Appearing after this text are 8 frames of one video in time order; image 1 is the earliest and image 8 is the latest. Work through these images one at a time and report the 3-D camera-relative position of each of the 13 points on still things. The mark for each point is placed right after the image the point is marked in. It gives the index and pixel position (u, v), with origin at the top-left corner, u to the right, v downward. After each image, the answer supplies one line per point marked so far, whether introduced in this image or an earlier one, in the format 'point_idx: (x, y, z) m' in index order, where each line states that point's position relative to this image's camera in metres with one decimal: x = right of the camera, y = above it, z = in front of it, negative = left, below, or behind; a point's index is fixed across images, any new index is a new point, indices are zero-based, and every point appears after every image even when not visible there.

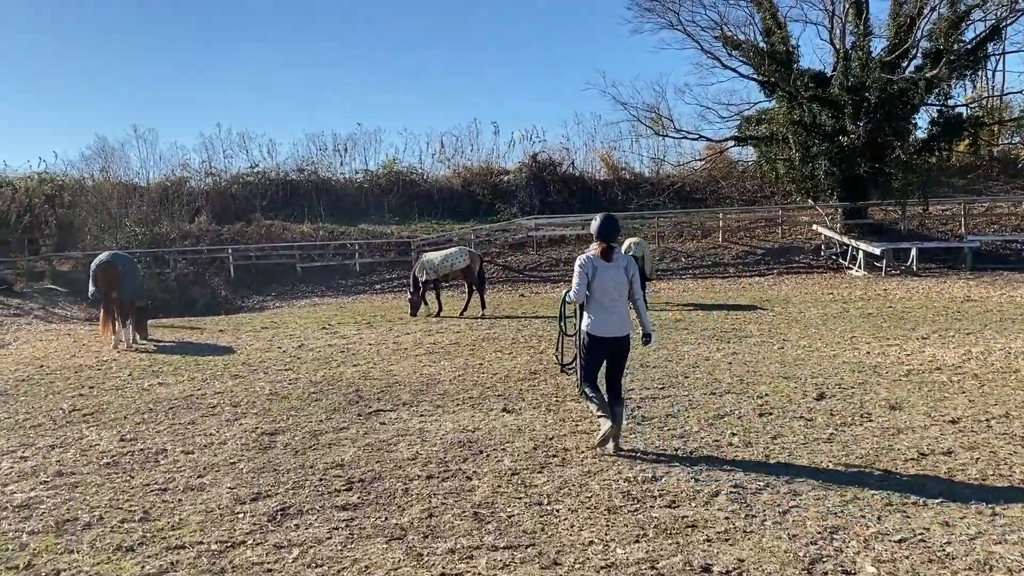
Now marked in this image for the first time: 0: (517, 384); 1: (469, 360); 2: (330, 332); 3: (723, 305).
0: (0.0, -0.7, +6.0) m
1: (-0.4, -0.6, +7.4) m
2: (-2.3, -0.5, +10.8) m
3: (+3.1, -0.2, +12.4) m
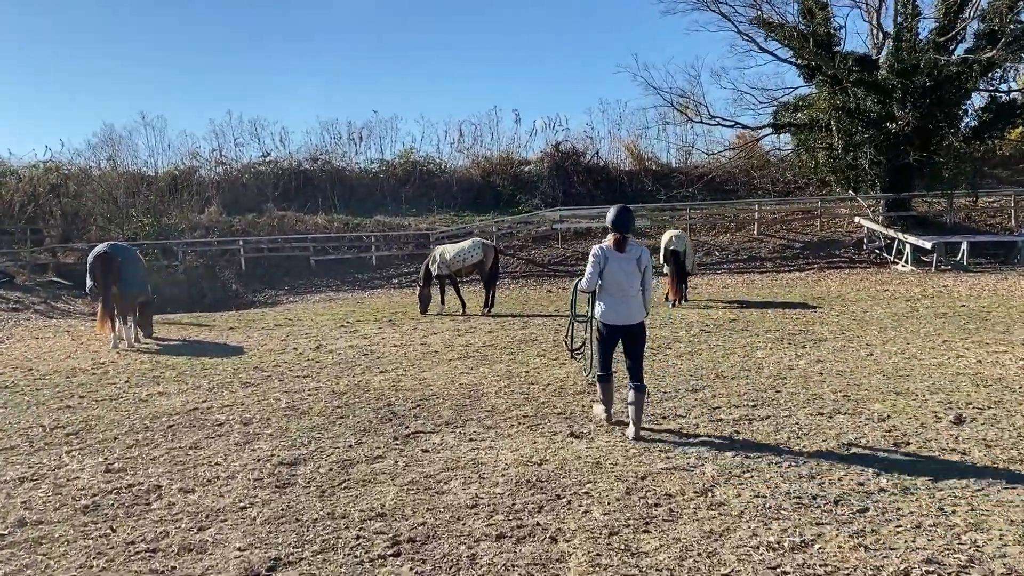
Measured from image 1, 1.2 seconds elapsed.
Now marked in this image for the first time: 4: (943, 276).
0: (+0.4, -0.6, +5.1) m
1: (0.0, -0.6, +6.5) m
2: (-1.9, -0.5, +9.9) m
3: (+3.5, -0.2, +11.5) m
4: (+7.0, +0.2, +14.2) m
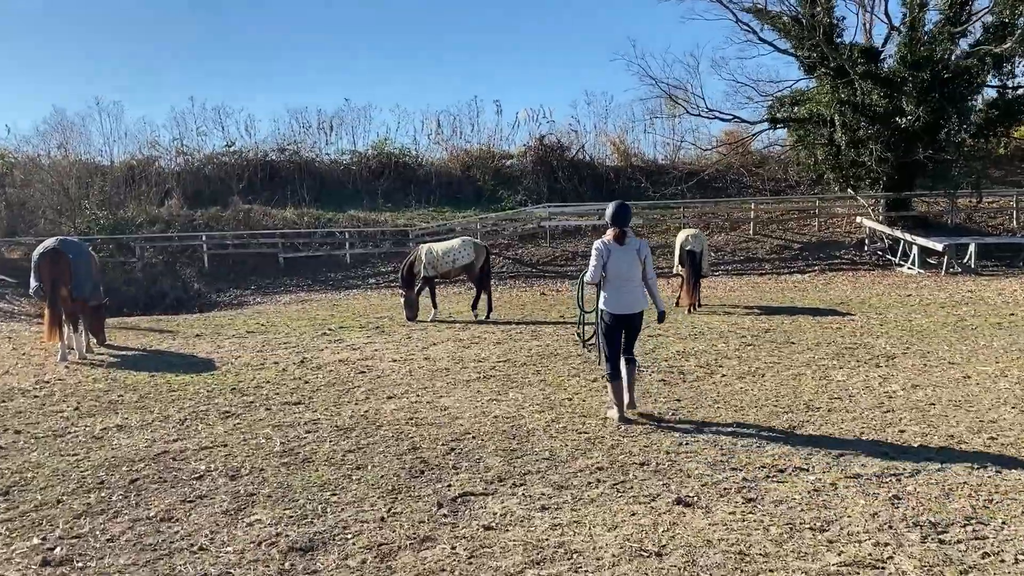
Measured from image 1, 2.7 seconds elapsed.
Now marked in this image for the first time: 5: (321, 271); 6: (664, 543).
0: (+0.6, -0.7, +4.0) m
1: (+0.2, -0.6, +5.4) m
2: (-1.8, -0.5, +8.8) m
3: (+3.5, -0.2, +10.6) m
4: (+6.8, +0.1, +13.5) m
5: (-3.7, +0.3, +16.7) m
6: (+0.5, -0.8, +2.7) m
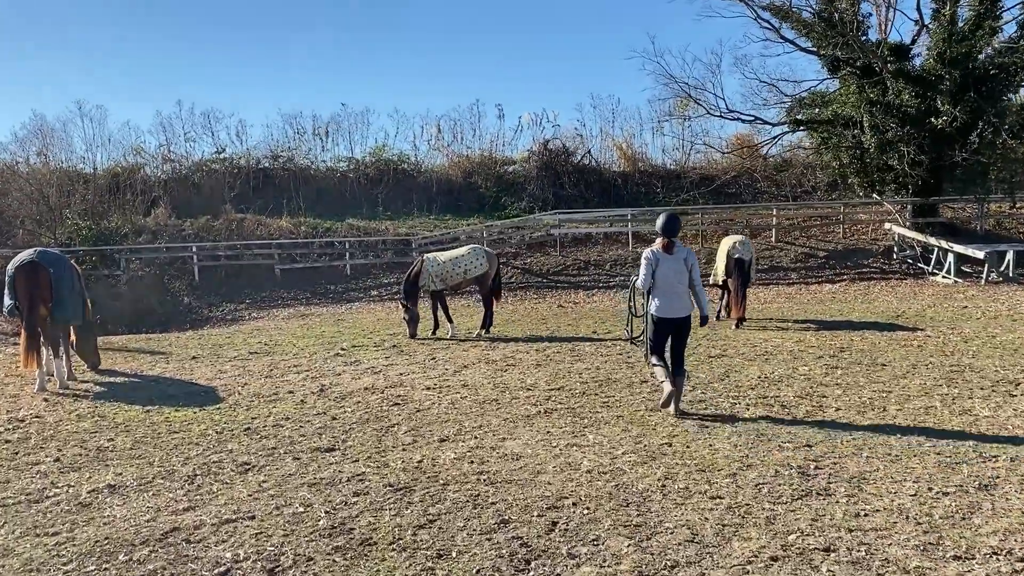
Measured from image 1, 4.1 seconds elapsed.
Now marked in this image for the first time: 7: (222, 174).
0: (+1.1, -0.8, +3.1) m
1: (+0.6, -0.7, +4.5) m
2: (-1.5, -0.7, +7.8) m
3: (+3.8, -0.4, +9.7) m
4: (+7.1, 0.0, +12.7) m
5: (-3.5, +0.1, +15.7) m
6: (+0.9, -0.9, +1.8) m
7: (-6.3, +2.5, +19.1) m
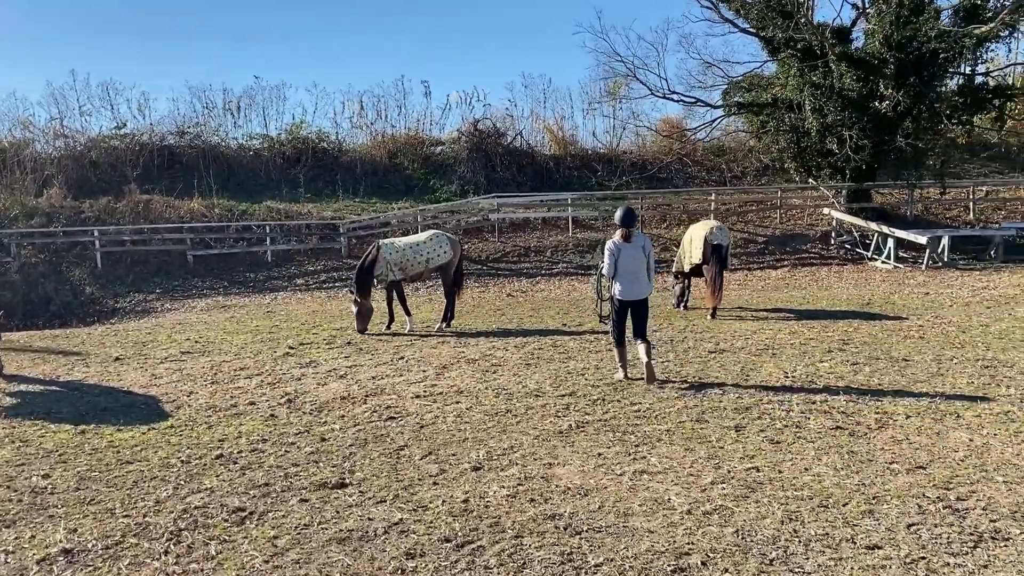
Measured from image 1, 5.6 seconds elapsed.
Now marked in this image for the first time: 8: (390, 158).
0: (+1.4, -0.8, +2.5) m
1: (+0.8, -0.7, +3.8) m
2: (-1.6, -0.6, +6.9) m
3: (+3.3, -0.2, +9.4) m
4: (+6.3, +0.2, +12.6) m
5: (-4.5, +0.3, +14.5) m
6: (+1.4, -0.9, +1.2) m
7: (-7.7, +2.7, +17.5) m
8: (-2.7, +2.9, +19.5) m
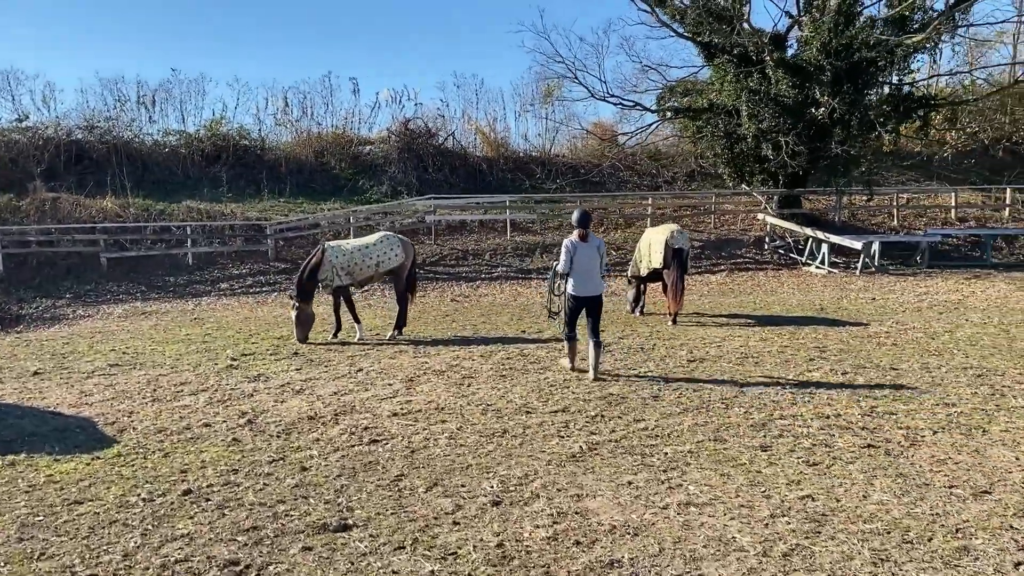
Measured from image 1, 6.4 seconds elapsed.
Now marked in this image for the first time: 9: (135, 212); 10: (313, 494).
0: (+1.6, -0.8, +2.2) m
1: (+0.8, -0.7, +3.5) m
2: (-1.9, -0.6, +6.3) m
3: (+2.8, -0.3, +9.2) m
4: (+5.5, +0.1, +12.8) m
5: (-5.5, +0.2, +13.6) m
6: (+1.7, -0.9, +0.9) m
7: (-9.0, +2.6, +16.3) m
8: (-4.2, +2.8, +18.8) m
9: (-6.5, +1.3, +15.1) m
10: (-0.8, -0.8, +3.4) m
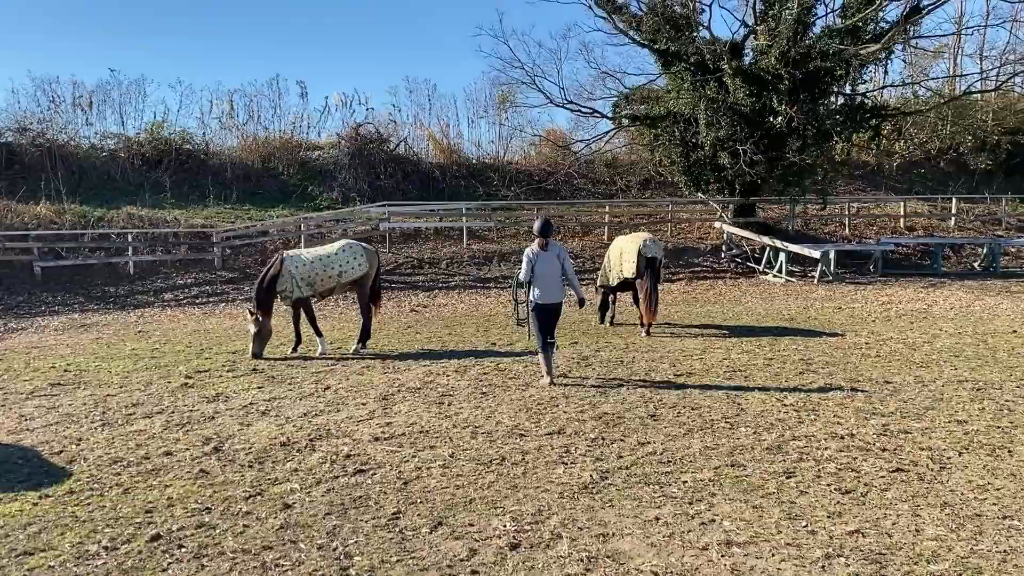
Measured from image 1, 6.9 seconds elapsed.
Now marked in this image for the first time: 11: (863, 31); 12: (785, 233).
0: (+1.7, -0.8, +2.0) m
1: (+0.9, -0.8, +3.2) m
2: (-2.0, -0.7, +5.8) m
3: (+2.5, -0.4, +9.1) m
4: (+4.9, 0.0, +12.8) m
5: (-6.1, +0.1, +12.9) m
6: (+1.9, -0.9, +0.7) m
7: (-9.8, +2.5, +15.3) m
8: (-5.2, +2.6, +18.2) m
9: (-7.2, +1.1, +14.4) m
10: (-0.7, -0.9, +3.0) m
11: (+6.0, +4.4, +15.1) m
12: (+5.4, +1.1, +17.4) m
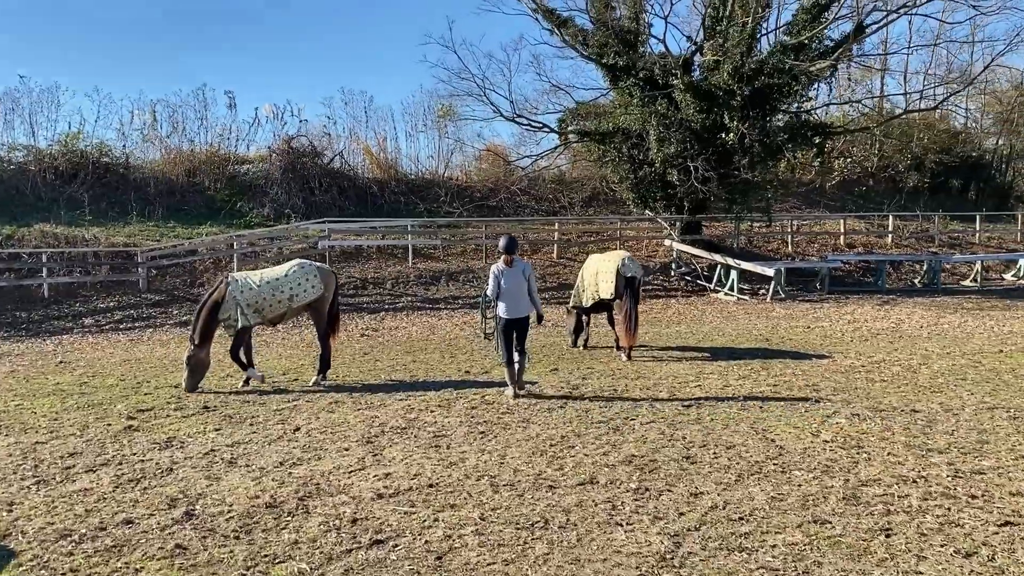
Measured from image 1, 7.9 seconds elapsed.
0: (+2.1, -0.9, +1.5) m
1: (+1.1, -0.9, +2.6) m
2: (-2.0, -0.9, +5.0) m
3: (+2.2, -0.6, +8.7) m
4: (+4.2, -0.3, +12.6) m
5: (-6.7, -0.3, +11.7) m
6: (+2.4, -1.0, +0.3) m
7: (-10.6, +2.0, +13.9) m
8: (-6.3, +2.2, +17.1) m
9: (-8.0, +0.7, +13.1) m
10: (-0.5, -0.9, +2.3) m
11: (+5.1, +4.1, +15.1) m
12: (+4.3, +0.7, +17.3) m
